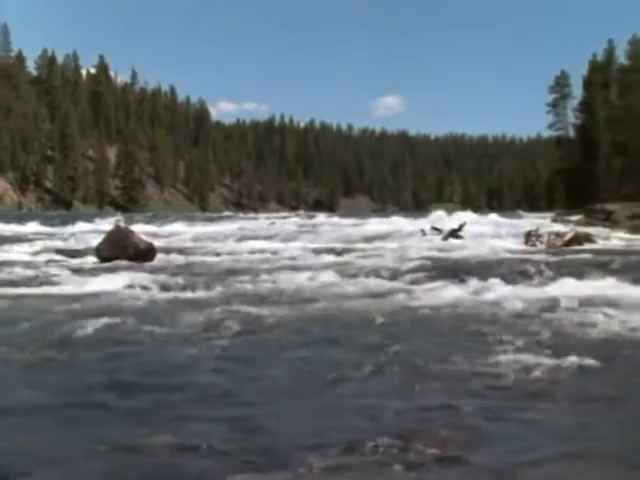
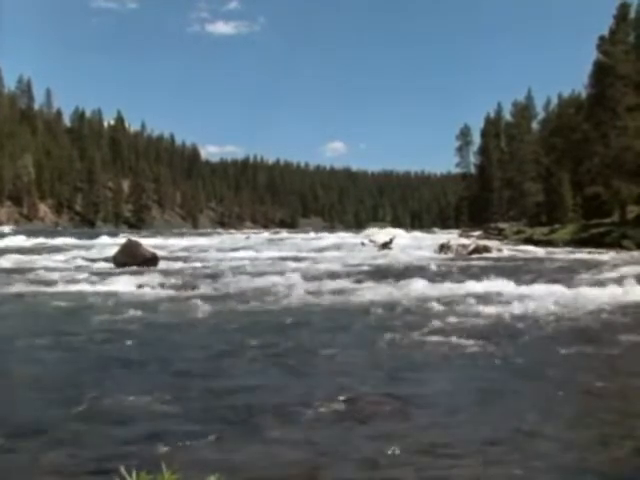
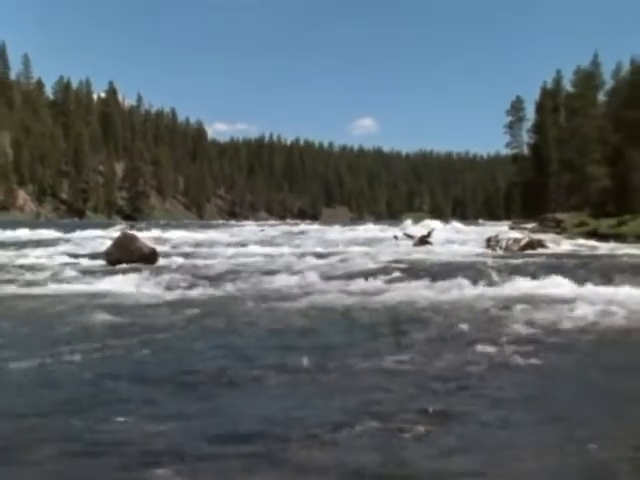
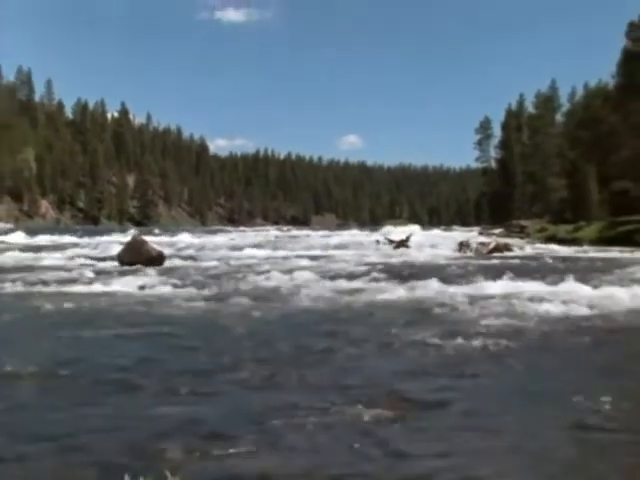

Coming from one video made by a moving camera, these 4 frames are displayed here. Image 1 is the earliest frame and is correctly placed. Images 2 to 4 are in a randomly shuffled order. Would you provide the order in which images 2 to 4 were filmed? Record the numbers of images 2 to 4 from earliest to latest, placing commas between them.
3, 4, 2
